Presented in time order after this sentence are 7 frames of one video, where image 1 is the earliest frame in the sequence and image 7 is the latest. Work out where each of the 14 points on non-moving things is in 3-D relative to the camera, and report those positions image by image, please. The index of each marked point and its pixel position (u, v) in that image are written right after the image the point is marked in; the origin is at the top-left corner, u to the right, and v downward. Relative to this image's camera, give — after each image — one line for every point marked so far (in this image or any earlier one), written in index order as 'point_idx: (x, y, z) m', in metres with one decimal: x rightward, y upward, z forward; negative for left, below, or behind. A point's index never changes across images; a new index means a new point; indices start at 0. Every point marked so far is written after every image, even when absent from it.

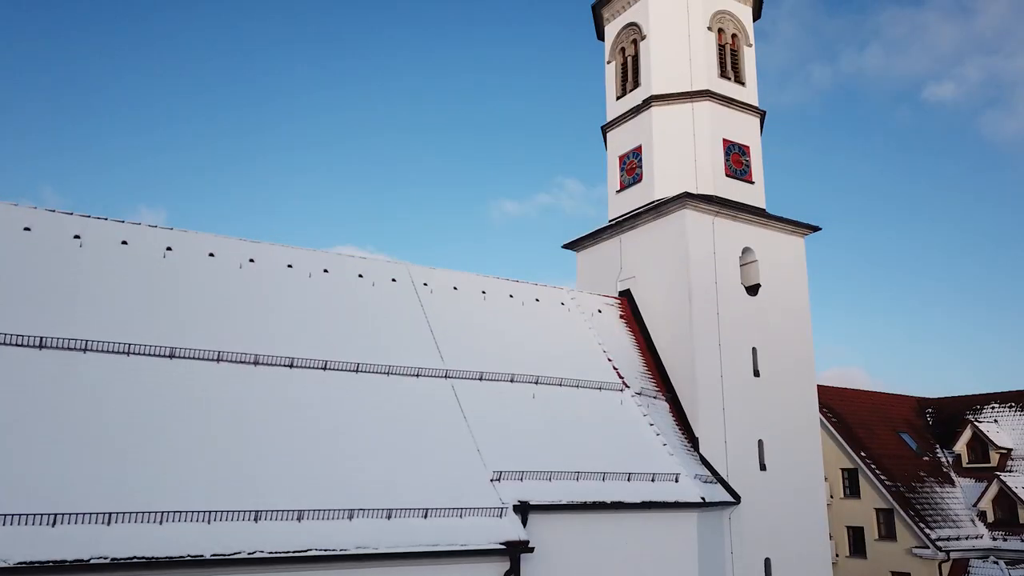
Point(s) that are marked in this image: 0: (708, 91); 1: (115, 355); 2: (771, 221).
0: (+4.9, +4.9, +19.2) m
1: (-5.9, -1.1, +11.5) m
2: (+6.4, +1.6, +19.1) m
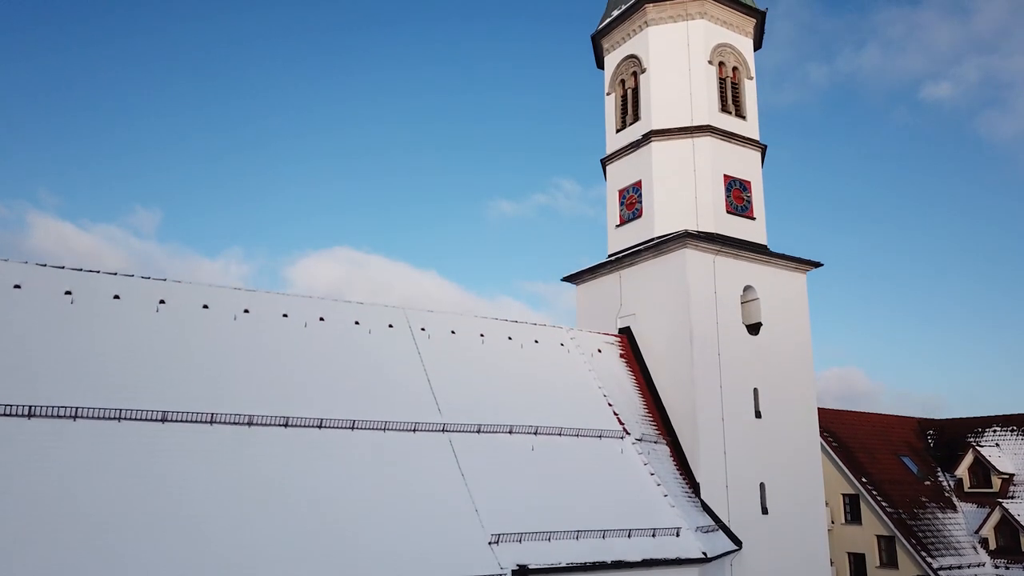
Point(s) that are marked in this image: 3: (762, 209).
0: (+4.9, +4.0, +19.0) m
1: (-6.0, -2.0, +11.3) m
2: (+6.4, +0.7, +18.9) m
3: (+6.3, +2.0, +19.6) m
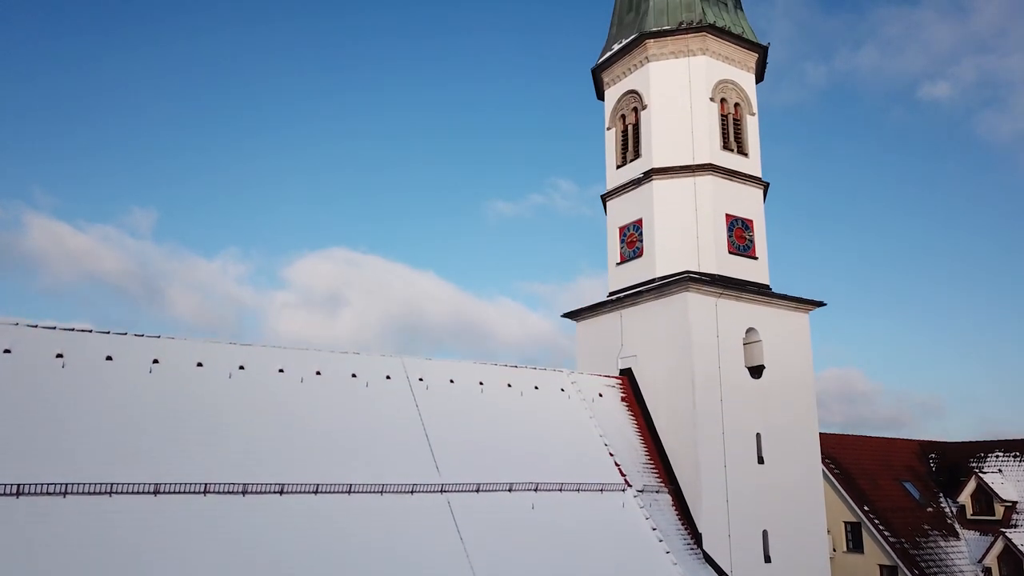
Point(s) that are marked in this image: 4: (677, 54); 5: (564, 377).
0: (+4.8, +3.0, +18.8) m
1: (-6.0, -3.0, +11.1) m
2: (+6.4, -0.3, +18.7) m
3: (+6.3, +1.0, +19.3) m
4: (+4.2, +5.9, +19.5) m
5: (+1.2, -2.0, +17.5) m
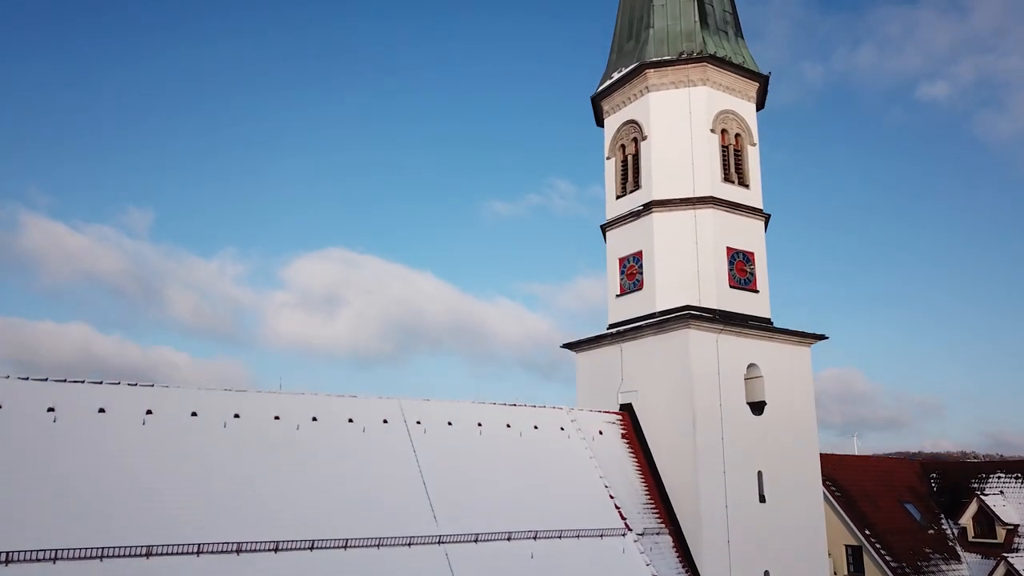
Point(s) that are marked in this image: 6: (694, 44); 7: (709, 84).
0: (+4.8, +2.2, +18.6) m
1: (-6.0, -3.8, +10.9) m
2: (+6.3, -1.1, +18.5) m
3: (+6.3, +0.2, +19.2) m
4: (+4.2, +5.1, +19.3) m
5: (+1.2, -2.9, +17.3) m
6: (+4.6, +6.2, +19.4) m
7: (+4.9, +5.1, +19.3) m
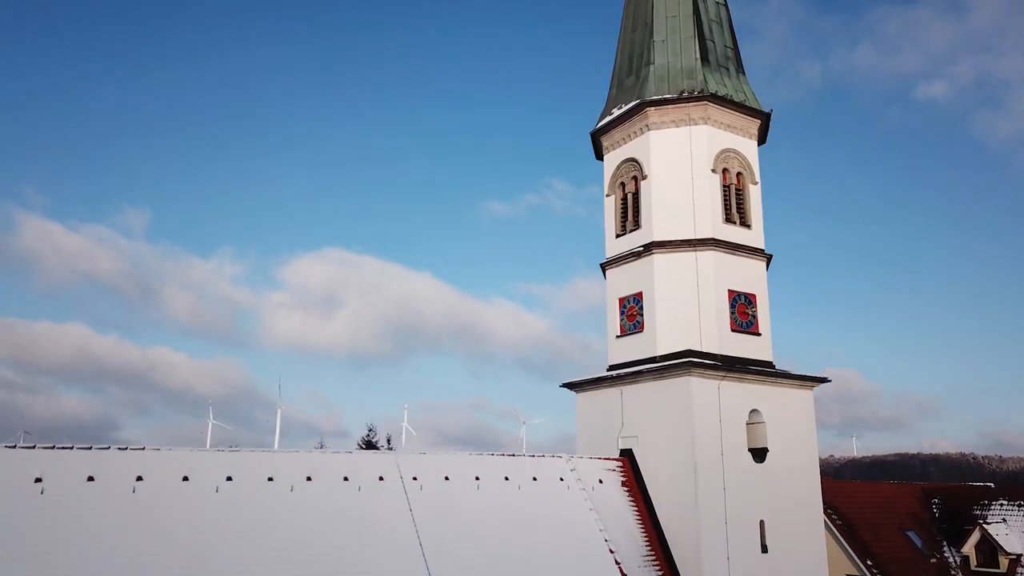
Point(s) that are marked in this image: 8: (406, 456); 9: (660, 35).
0: (+4.8, +1.1, +18.4) m
1: (-6.0, -4.8, +10.6) m
2: (+6.3, -2.1, +18.2) m
3: (+6.3, -0.8, +18.9) m
4: (+4.1, +4.1, +19.1) m
5: (+1.1, -3.9, +17.1) m
6: (+4.5, +5.1, +19.2) m
7: (+4.9, +4.1, +19.0) m
8: (-2.1, -3.3, +15.5) m
9: (+3.8, +6.6, +20.0) m
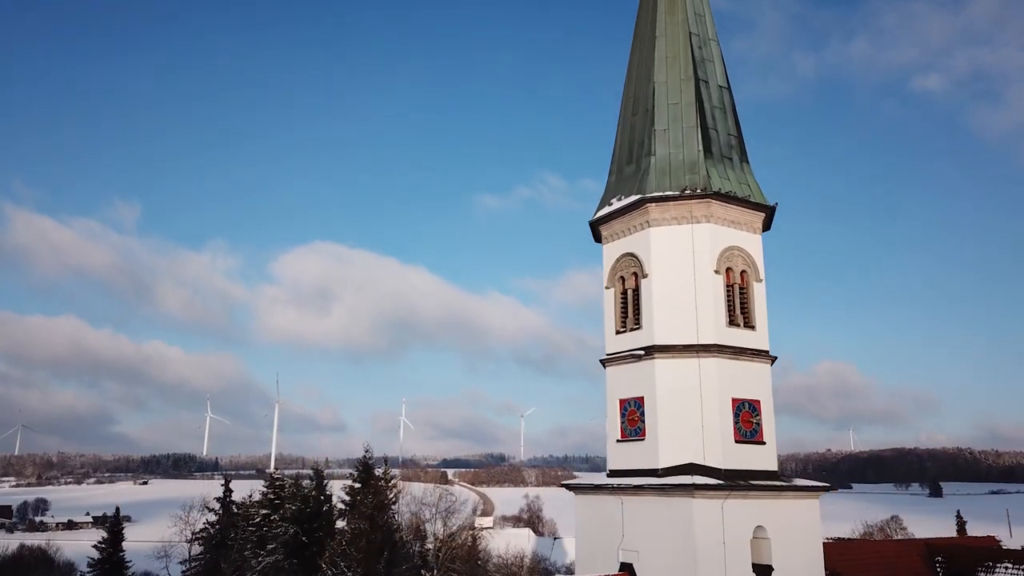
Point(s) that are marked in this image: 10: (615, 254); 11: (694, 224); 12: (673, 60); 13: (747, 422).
0: (+4.7, -1.3, +17.7) m
1: (-6.0, -7.4, +10.0) m
2: (+6.2, -4.6, +17.6) m
3: (+6.2, -3.3, +18.3) m
4: (+4.0, +1.7, +18.4) m
5: (+1.1, -6.4, +16.4) m
6: (+4.4, +2.7, +18.5) m
7: (+4.8, +1.6, +18.3) m
8: (-2.2, -5.8, +14.9) m
9: (+3.7, +4.1, +19.3) m
10: (+2.6, +0.9, +19.5) m
11: (+4.3, +1.5, +18.3) m
12: (+4.1, +5.8, +19.6) m
13: (+5.5, -3.1, +17.9) m
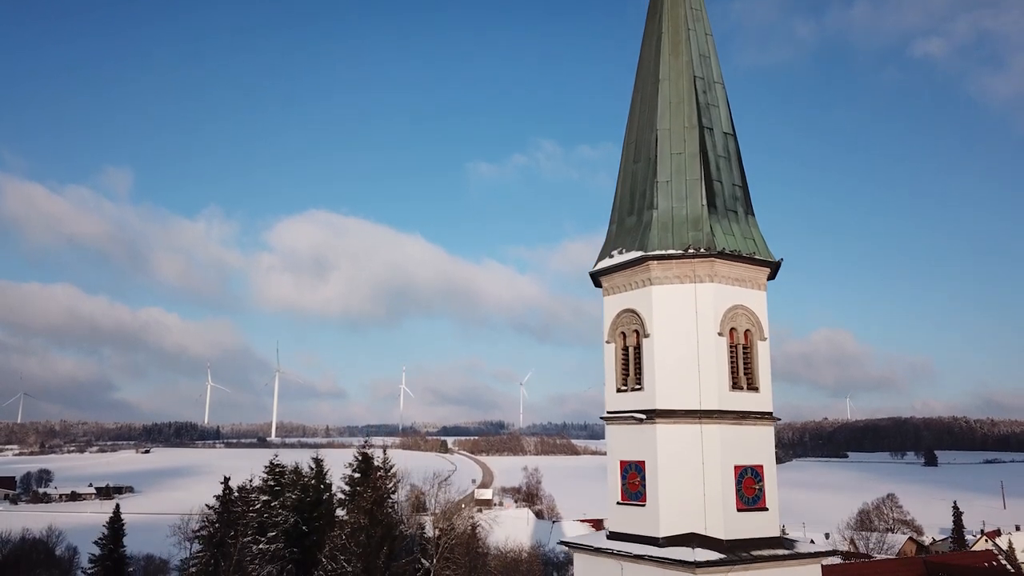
0: (+4.6, -2.7, +17.3) m
1: (-6.1, -9.1, +9.8) m
2: (+6.2, -6.0, +17.3) m
3: (+6.1, -4.7, +17.9) m
4: (+4.0, +0.3, +17.8) m
5: (+1.0, -7.8, +16.2) m
6: (+4.4, +1.3, +17.9) m
7: (+4.7, +0.2, +17.8) m
8: (-2.2, -7.3, +14.6) m
9: (+3.7, +2.8, +18.6) m
10: (+2.5, -0.5, +18.9) m
11: (+4.3, +0.1, +17.7) m
12: (+4.1, +4.5, +18.9) m
13: (+5.4, -4.5, +17.5) m
